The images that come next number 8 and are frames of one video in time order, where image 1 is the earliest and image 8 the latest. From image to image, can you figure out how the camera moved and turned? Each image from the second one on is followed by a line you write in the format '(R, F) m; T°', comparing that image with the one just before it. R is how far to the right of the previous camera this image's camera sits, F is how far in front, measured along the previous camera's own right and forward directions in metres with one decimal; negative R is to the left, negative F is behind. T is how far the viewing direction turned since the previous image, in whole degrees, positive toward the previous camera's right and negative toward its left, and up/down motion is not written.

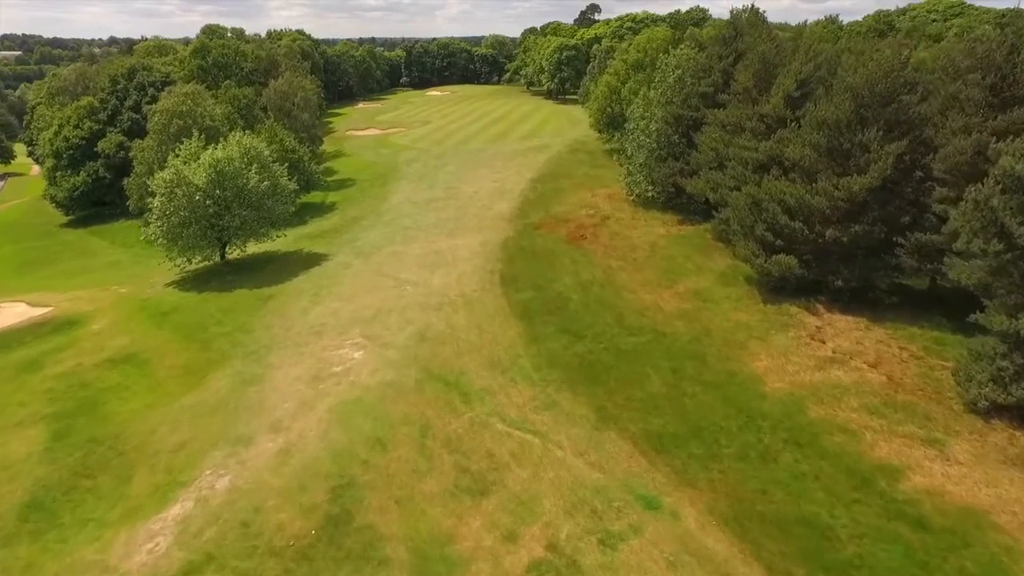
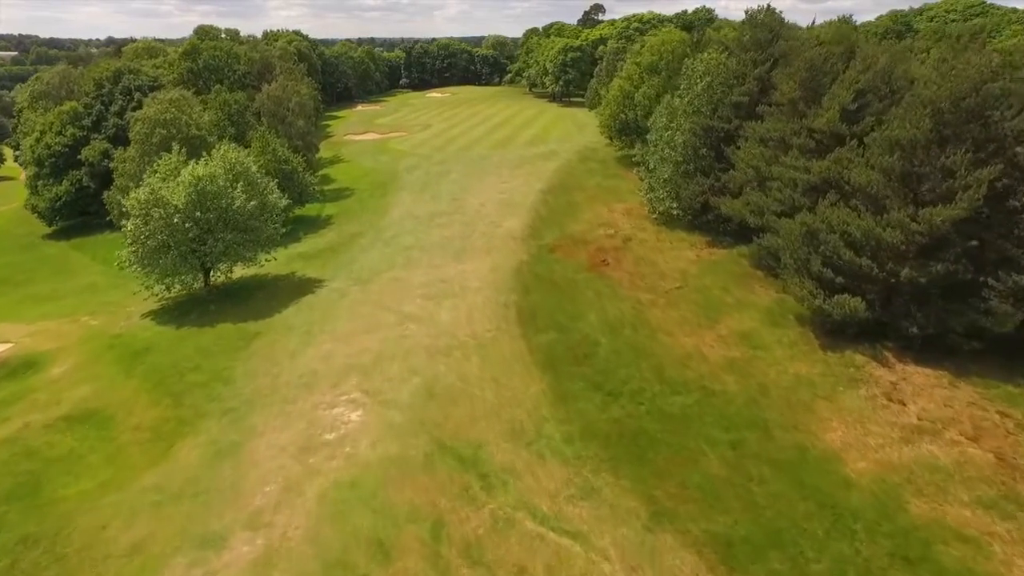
(-0.5, +3.4) m; 0°
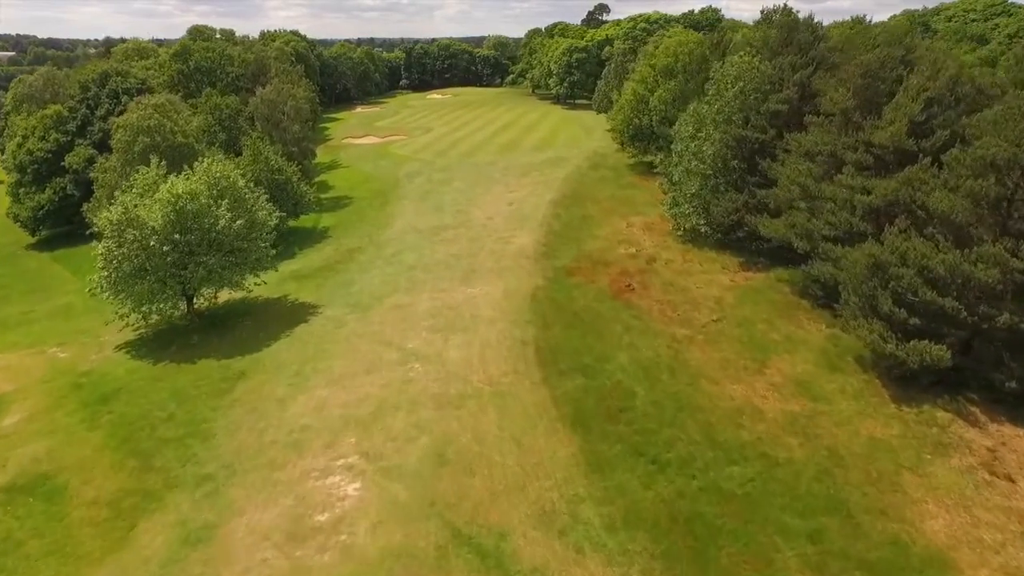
(-0.5, +3.1) m; 0°
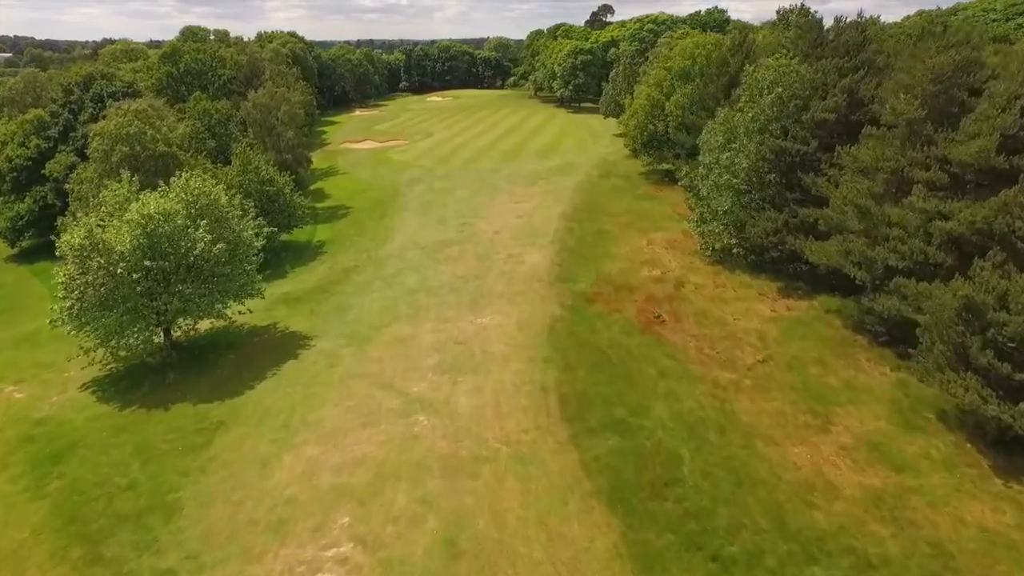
(-0.5, +3.2) m; 0°
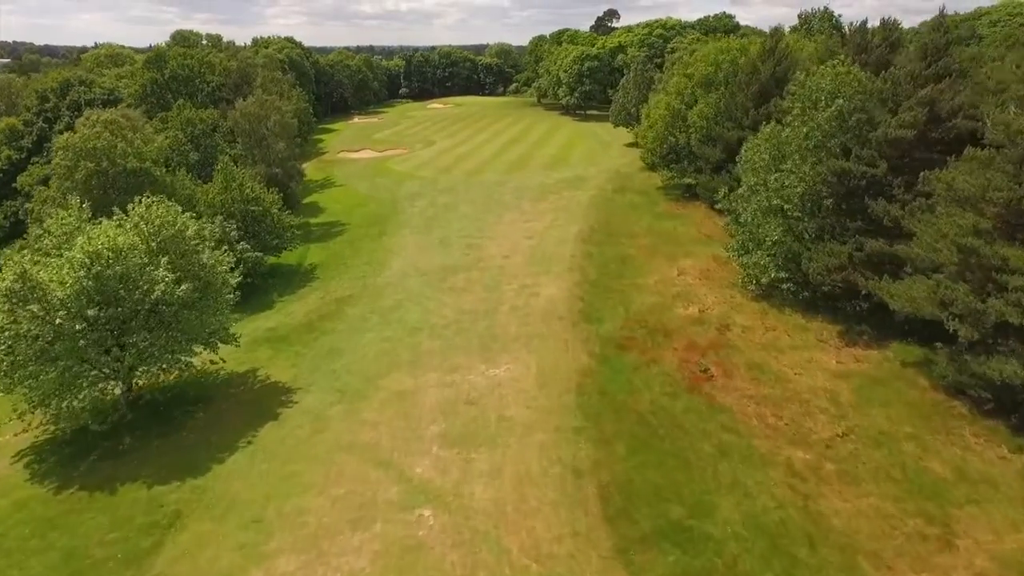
(-0.5, +4.1) m; 0°
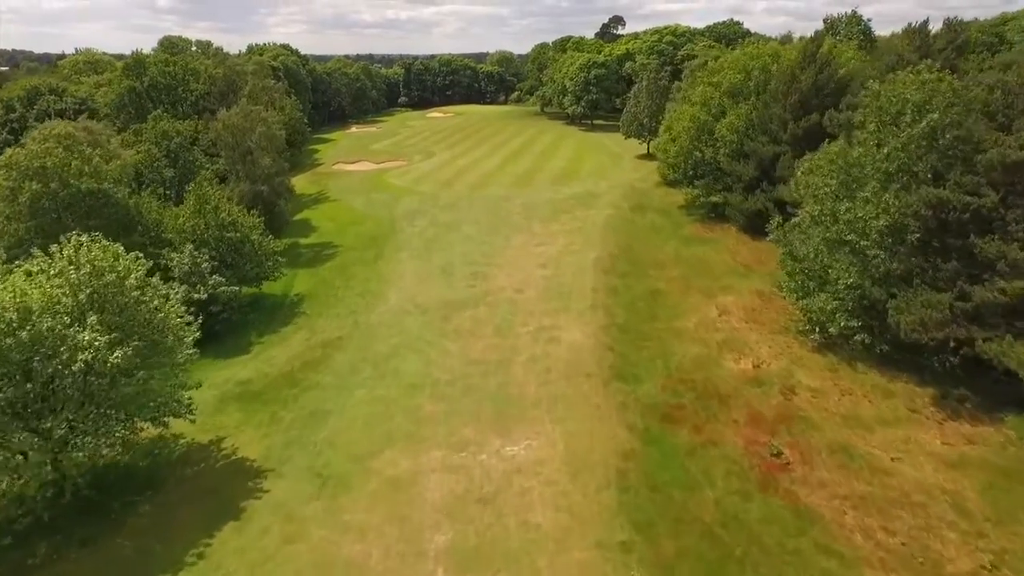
(-0.5, +4.6) m; 0°
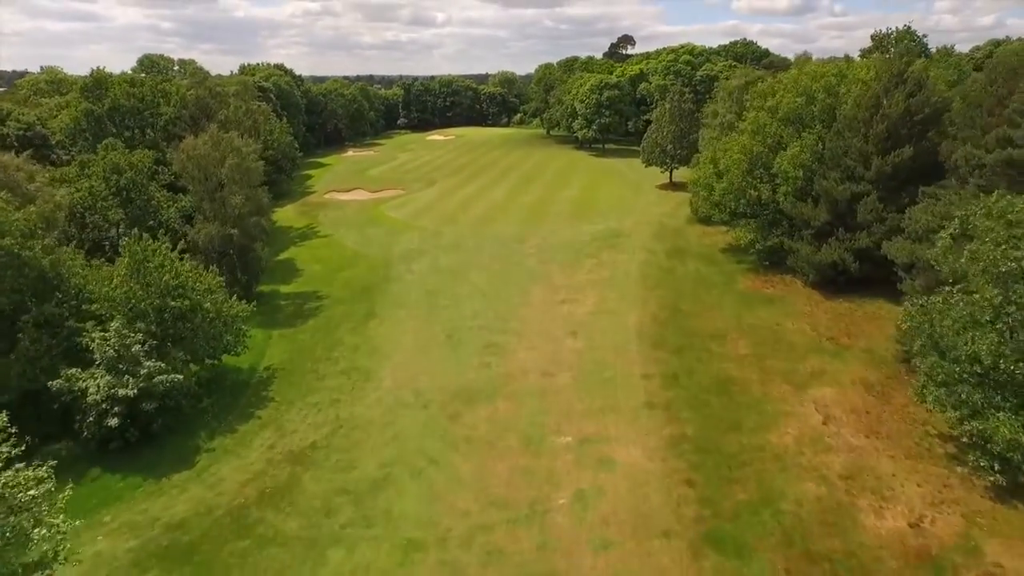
(-0.8, +7.3) m; 0°
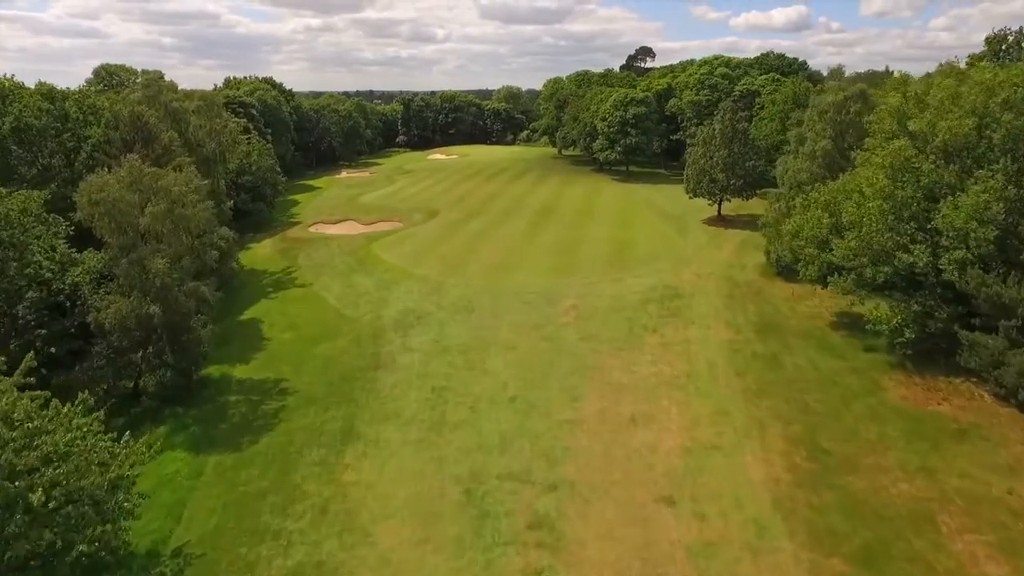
(-1.2, +11.7) m; 0°
